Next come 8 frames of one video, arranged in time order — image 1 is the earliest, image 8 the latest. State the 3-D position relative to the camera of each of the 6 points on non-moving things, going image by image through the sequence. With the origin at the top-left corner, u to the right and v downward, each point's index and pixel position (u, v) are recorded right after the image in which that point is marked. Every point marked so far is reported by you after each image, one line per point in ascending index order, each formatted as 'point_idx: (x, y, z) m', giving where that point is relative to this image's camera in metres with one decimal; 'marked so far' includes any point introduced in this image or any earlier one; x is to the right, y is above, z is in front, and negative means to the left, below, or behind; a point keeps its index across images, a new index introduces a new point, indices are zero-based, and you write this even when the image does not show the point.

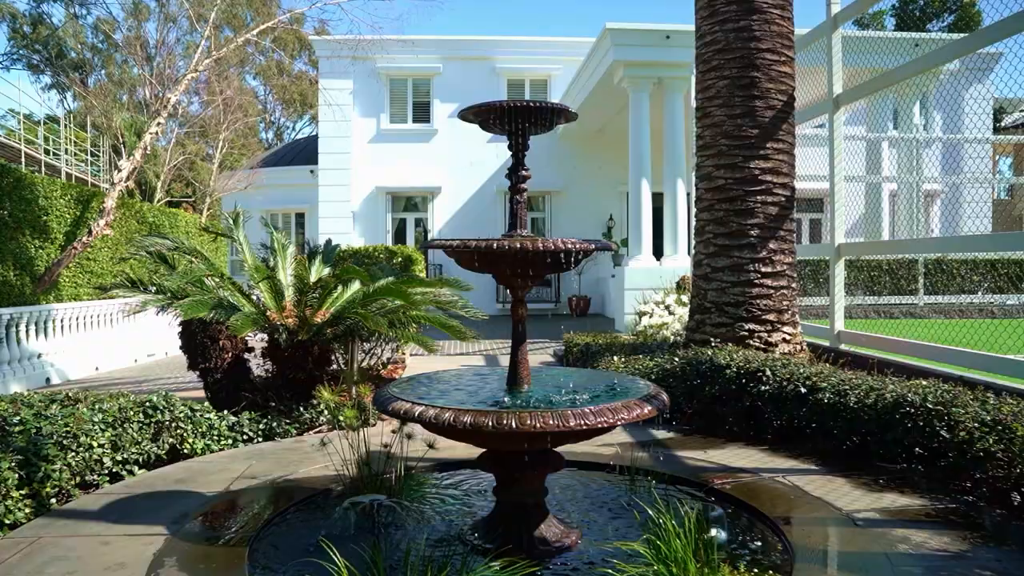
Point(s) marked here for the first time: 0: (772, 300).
0: (+2.4, -0.1, +7.2) m
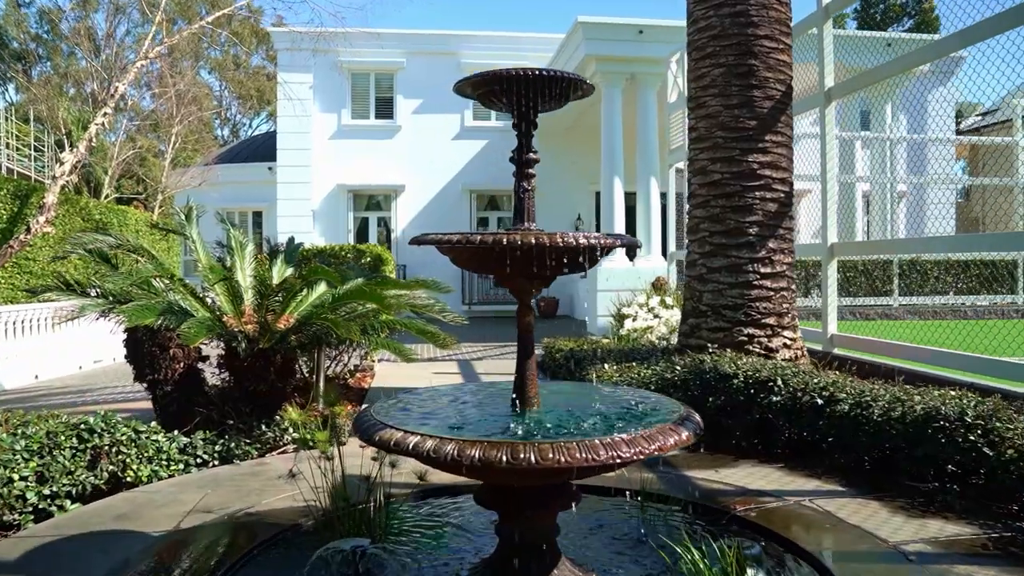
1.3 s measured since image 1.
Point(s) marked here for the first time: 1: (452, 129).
0: (+2.2, -0.1, +6.7) m
1: (-1.6, +3.8, +19.1) m
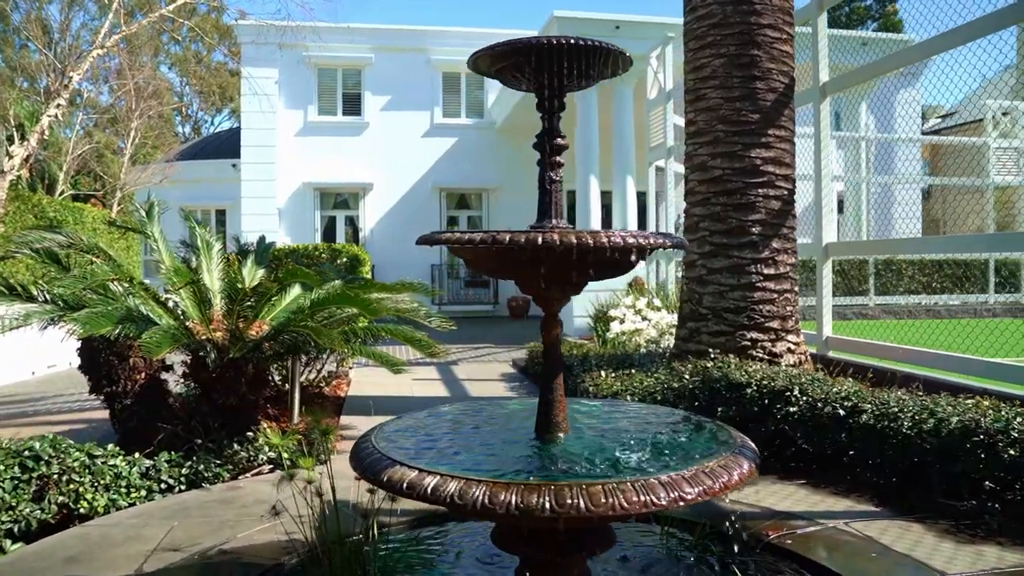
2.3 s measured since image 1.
0: (+2.2, -0.1, +6.4) m
1: (-2.2, +3.8, +18.6) m
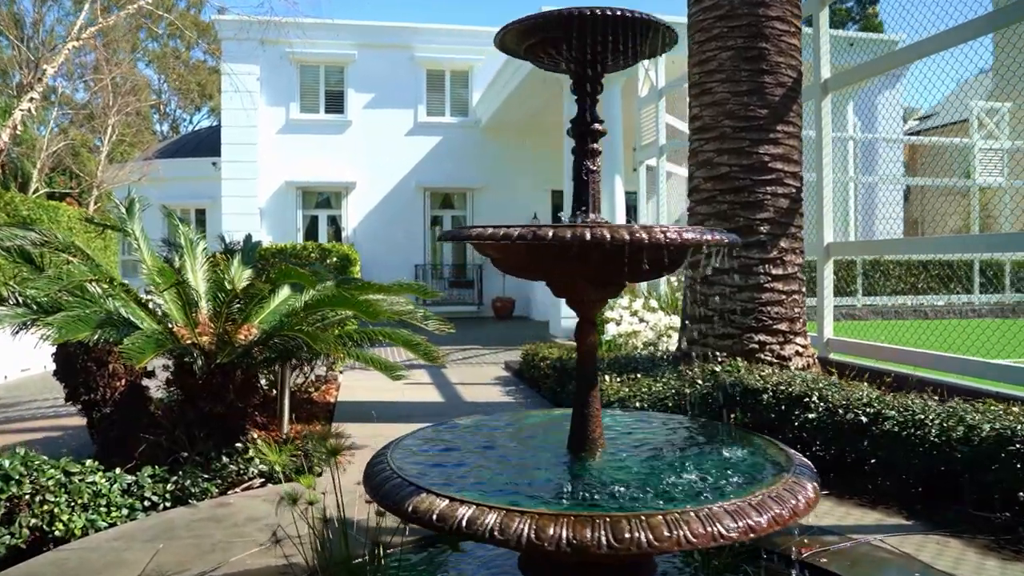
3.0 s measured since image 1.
0: (+2.1, -0.1, +6.2) m
1: (-2.5, +3.8, +18.3) m
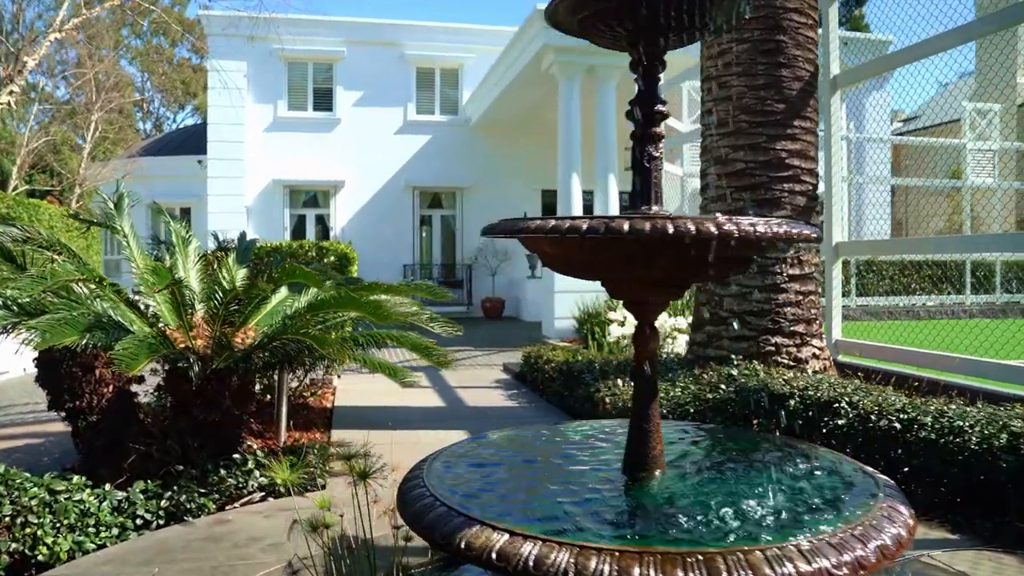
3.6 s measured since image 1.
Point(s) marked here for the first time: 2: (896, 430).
0: (+2.2, -0.2, +6.0) m
1: (-2.7, +3.8, +18.0) m
2: (+2.1, -0.8, +4.3) m
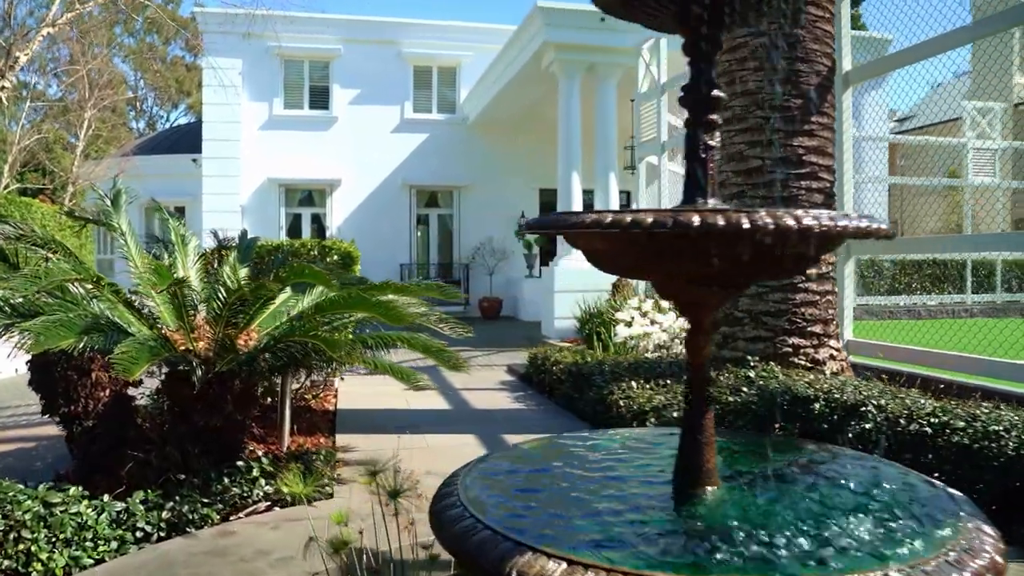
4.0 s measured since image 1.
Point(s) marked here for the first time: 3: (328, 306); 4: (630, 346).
0: (+2.3, -0.1, +5.8) m
1: (-2.7, +3.8, +17.8) m
2: (+2.2, -0.8, +4.1) m
3: (-1.1, -0.1, +4.5) m
4: (+1.3, -0.6, +8.3) m
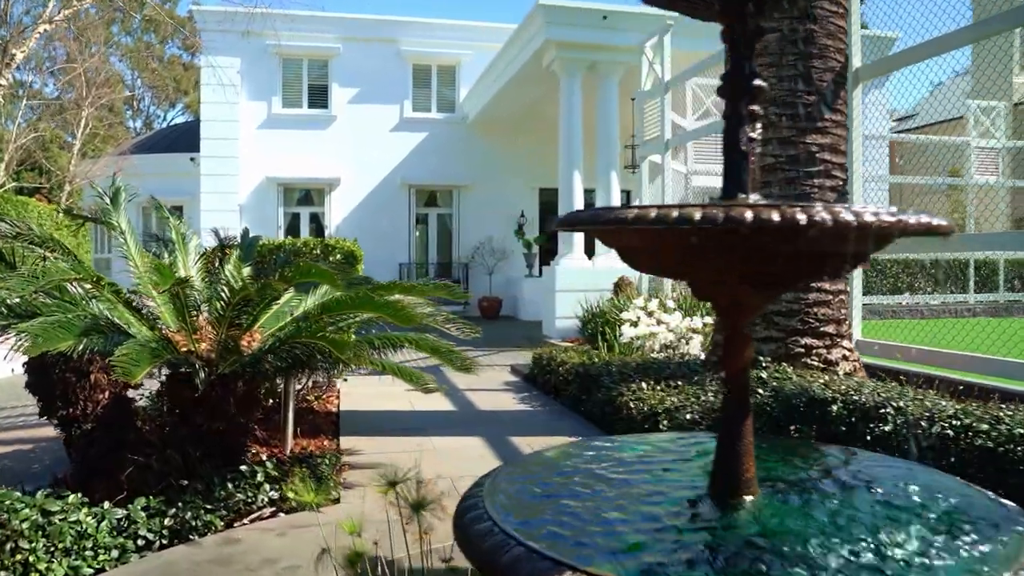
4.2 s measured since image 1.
0: (+2.3, -0.1, +5.7) m
1: (-2.7, +3.8, +17.7) m
2: (+2.2, -0.8, +4.0) m
3: (-1.0, -0.1, +4.3) m
4: (+1.3, -0.6, +8.2) m
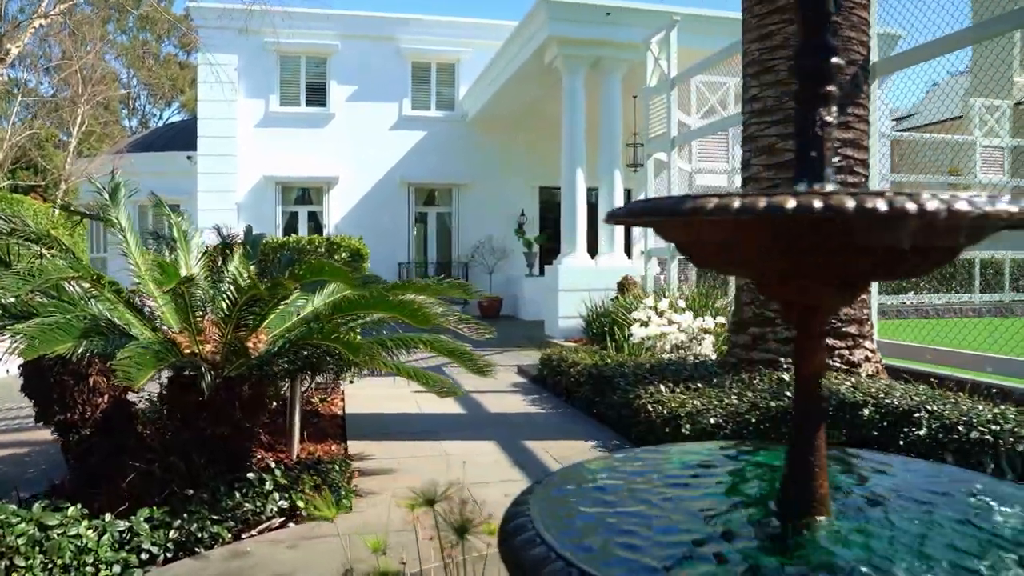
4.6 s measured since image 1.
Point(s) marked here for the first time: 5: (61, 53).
0: (+2.4, -0.1, +5.5) m
1: (-2.7, +3.8, +17.5) m
2: (+2.3, -0.8, +3.9) m
3: (-0.9, -0.1, +4.2) m
4: (+1.4, -0.6, +8.1) m
5: (-9.2, +4.8, +16.1) m
